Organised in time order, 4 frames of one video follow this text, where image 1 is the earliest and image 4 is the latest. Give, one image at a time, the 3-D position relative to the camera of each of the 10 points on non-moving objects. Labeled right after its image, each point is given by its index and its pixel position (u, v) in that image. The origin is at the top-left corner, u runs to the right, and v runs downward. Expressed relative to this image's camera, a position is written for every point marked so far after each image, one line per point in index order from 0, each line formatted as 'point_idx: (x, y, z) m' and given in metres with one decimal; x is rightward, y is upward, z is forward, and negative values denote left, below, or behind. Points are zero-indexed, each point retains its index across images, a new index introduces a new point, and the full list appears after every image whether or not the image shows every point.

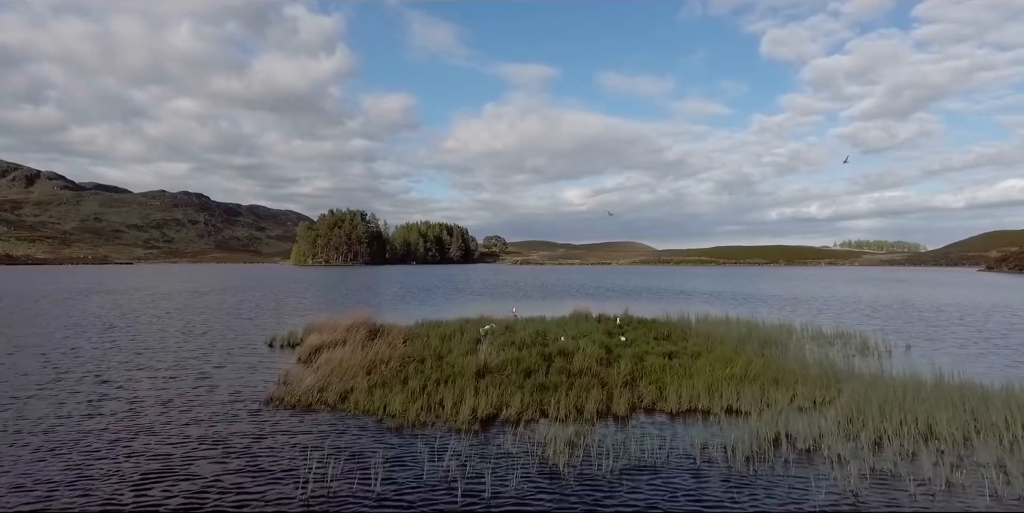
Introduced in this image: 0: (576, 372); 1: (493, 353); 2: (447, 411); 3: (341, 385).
0: (+1.5, -2.8, +17.0) m
1: (-0.5, -2.6, +18.8) m
2: (-1.3, -3.2, +14.5) m
3: (-4.1, -3.1, +16.6) m
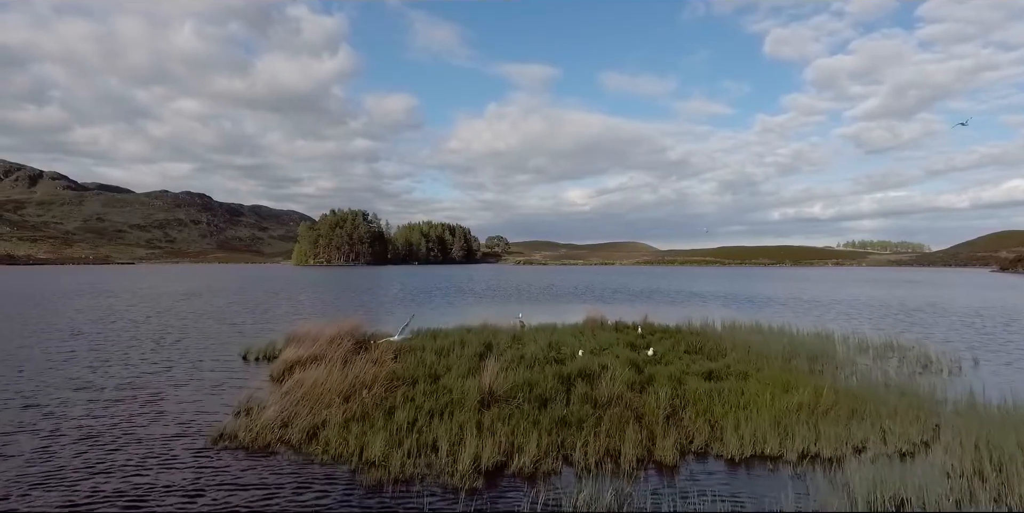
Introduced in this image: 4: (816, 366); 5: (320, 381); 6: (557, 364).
0: (+1.8, -2.8, +13.6) m
1: (-0.3, -2.6, +15.4) m
2: (-1.1, -3.2, +11.1) m
3: (-3.8, -3.1, +13.3) m
4: (+8.3, -3.0, +19.1) m
5: (-4.3, -2.8, +15.7) m
6: (+1.1, -2.7, +17.3) m
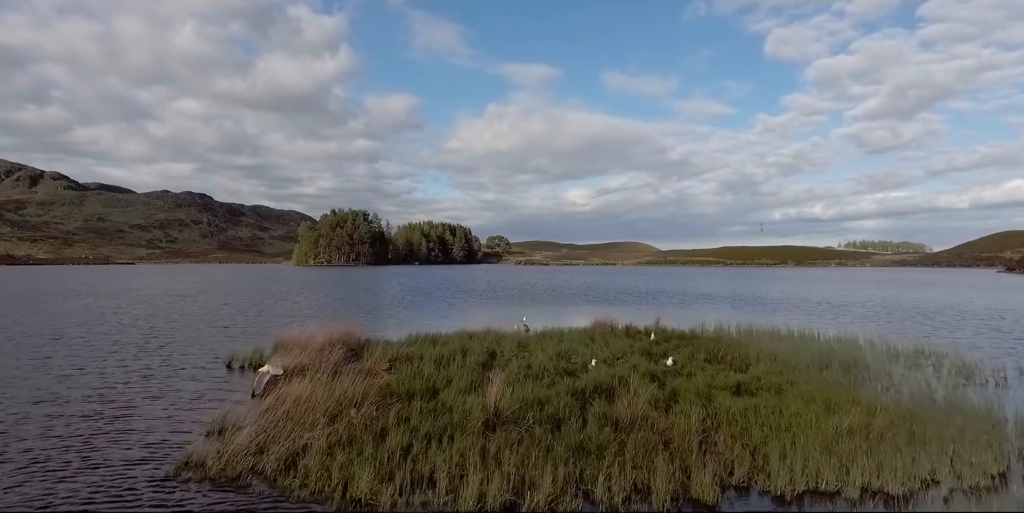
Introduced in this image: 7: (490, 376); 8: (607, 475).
0: (+1.9, -2.8, +11.9) m
1: (-0.1, -2.6, +13.7) m
2: (-1.0, -3.2, +9.4) m
3: (-3.7, -3.1, +11.6) m
4: (+8.4, -3.0, +17.4) m
5: (-4.2, -2.8, +14.0) m
6: (+1.3, -2.7, +15.6) m
7: (-0.5, -2.7, +15.7) m
8: (+1.3, -3.1, +9.9) m
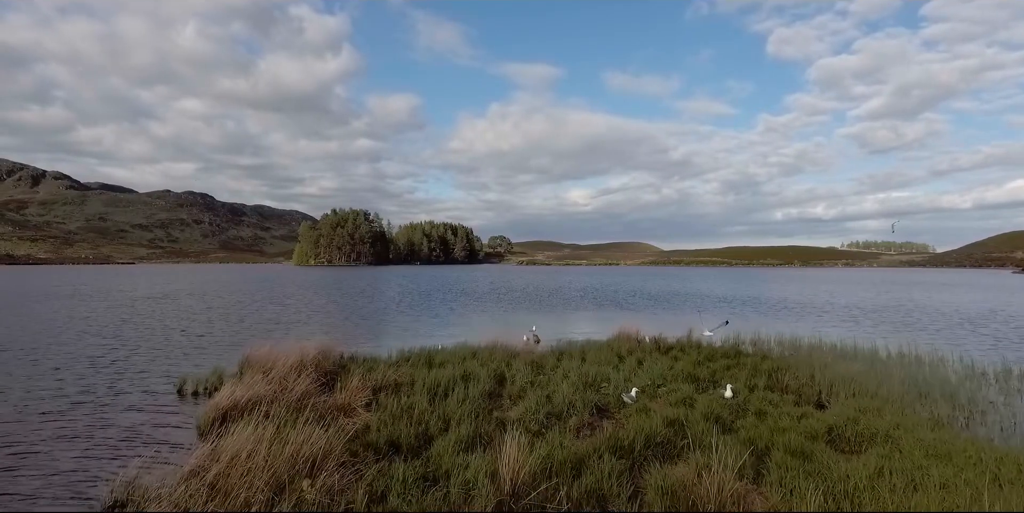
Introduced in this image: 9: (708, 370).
0: (+2.2, -2.9, +8.0) m
1: (+0.2, -2.6, +9.9) m
2: (-0.7, -3.3, +5.6) m
3: (-3.4, -3.1, +7.7) m
4: (+8.7, -3.1, +13.5) m
5: (-3.9, -2.8, +10.2) m
6: (+1.6, -2.7, +11.7) m
7: (-0.2, -2.7, +11.8) m
8: (+1.6, -3.1, +6.0) m
9: (+4.8, -2.8, +17.2) m
